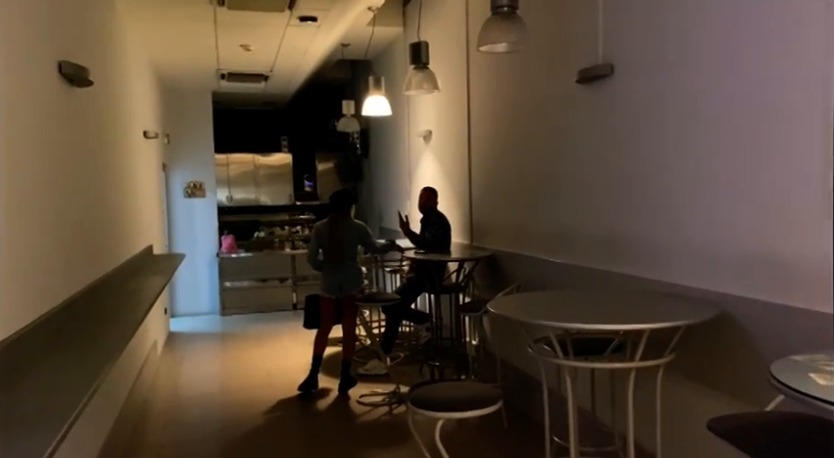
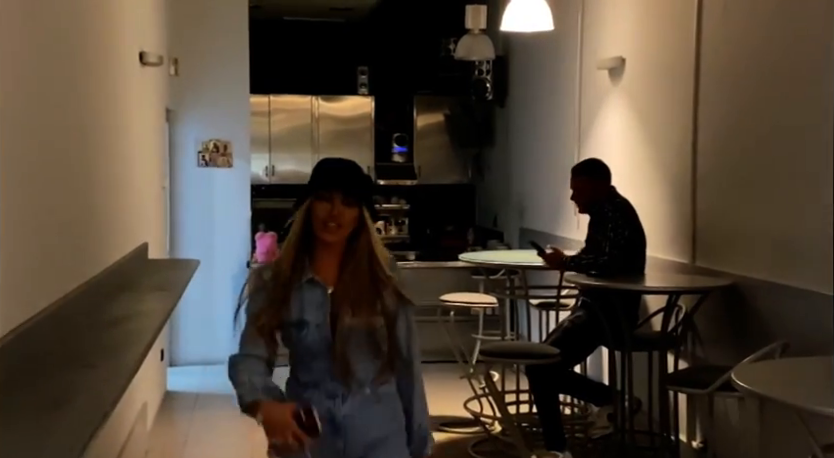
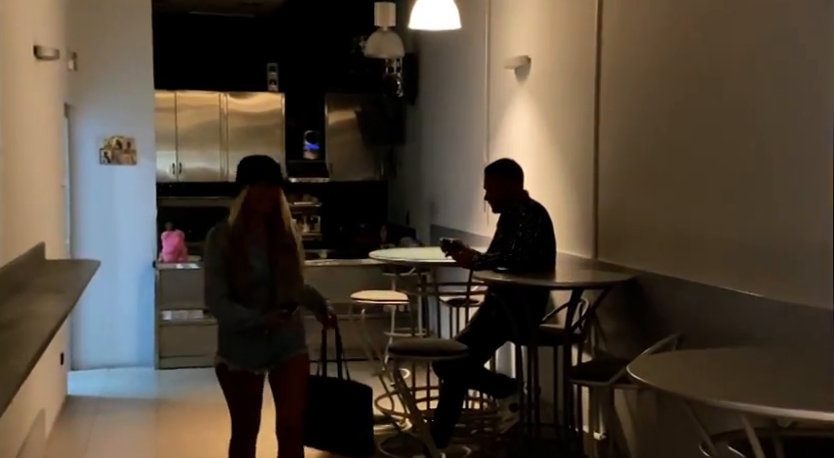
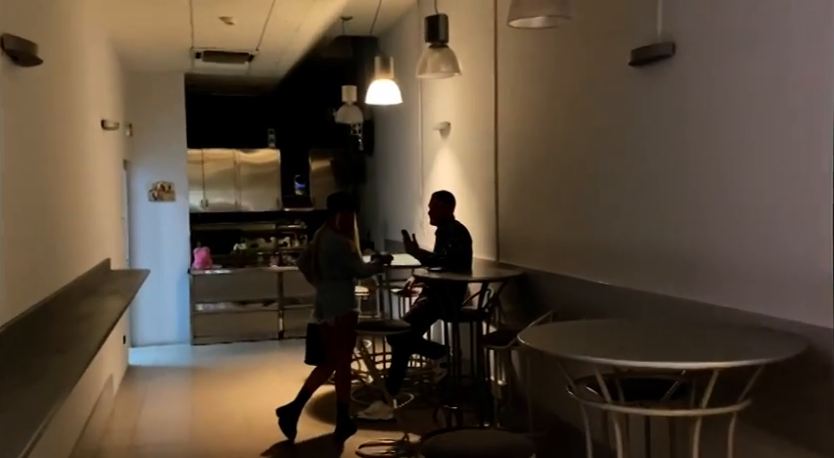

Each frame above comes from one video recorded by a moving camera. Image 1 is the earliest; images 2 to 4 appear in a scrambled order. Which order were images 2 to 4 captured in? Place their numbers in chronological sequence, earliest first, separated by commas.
4, 3, 2
